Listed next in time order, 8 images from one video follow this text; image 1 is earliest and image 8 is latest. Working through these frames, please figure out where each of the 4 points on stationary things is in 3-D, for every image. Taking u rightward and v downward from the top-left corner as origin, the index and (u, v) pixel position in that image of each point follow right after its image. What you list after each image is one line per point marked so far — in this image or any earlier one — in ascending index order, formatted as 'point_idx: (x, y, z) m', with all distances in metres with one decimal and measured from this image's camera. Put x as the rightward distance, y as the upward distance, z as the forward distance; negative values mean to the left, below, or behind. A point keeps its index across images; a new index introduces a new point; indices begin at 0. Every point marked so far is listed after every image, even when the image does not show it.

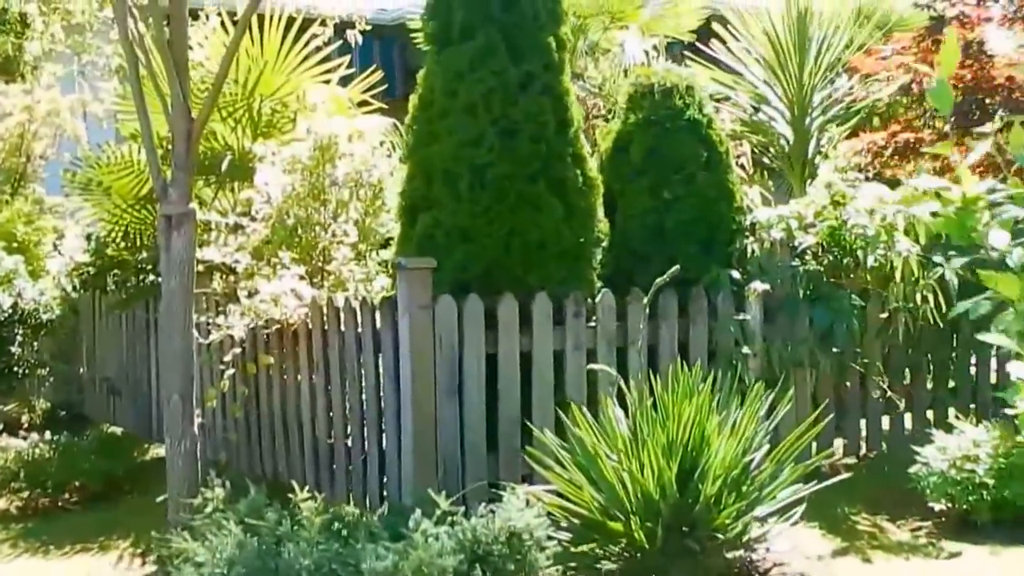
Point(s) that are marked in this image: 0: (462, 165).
0: (-0.2, +0.4, +4.7) m
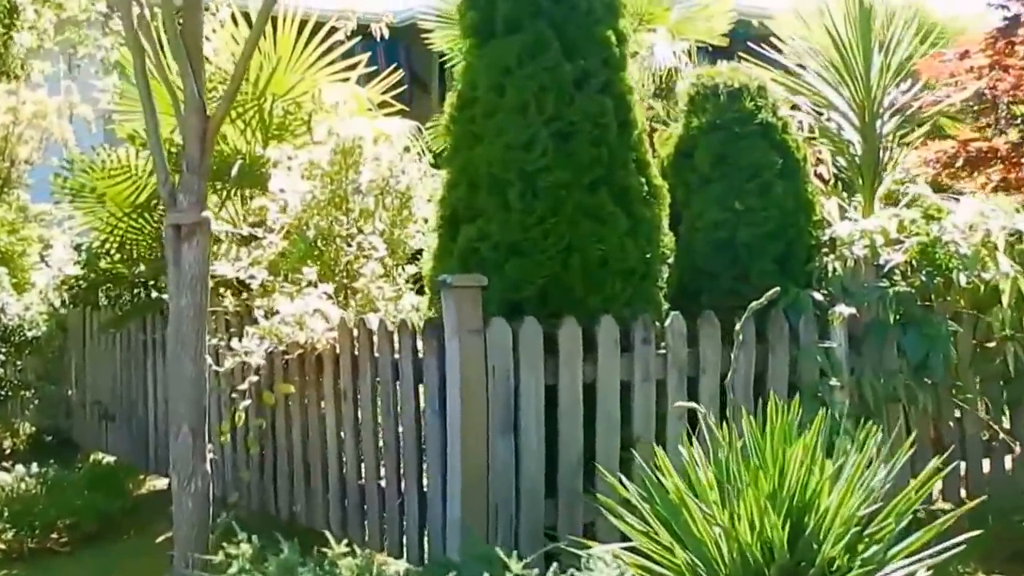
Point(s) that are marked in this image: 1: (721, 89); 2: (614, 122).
0: (0.0, +0.3, +4.1) m
1: (+0.6, +0.6, +4.6) m
2: (+0.3, +0.5, +4.2) m
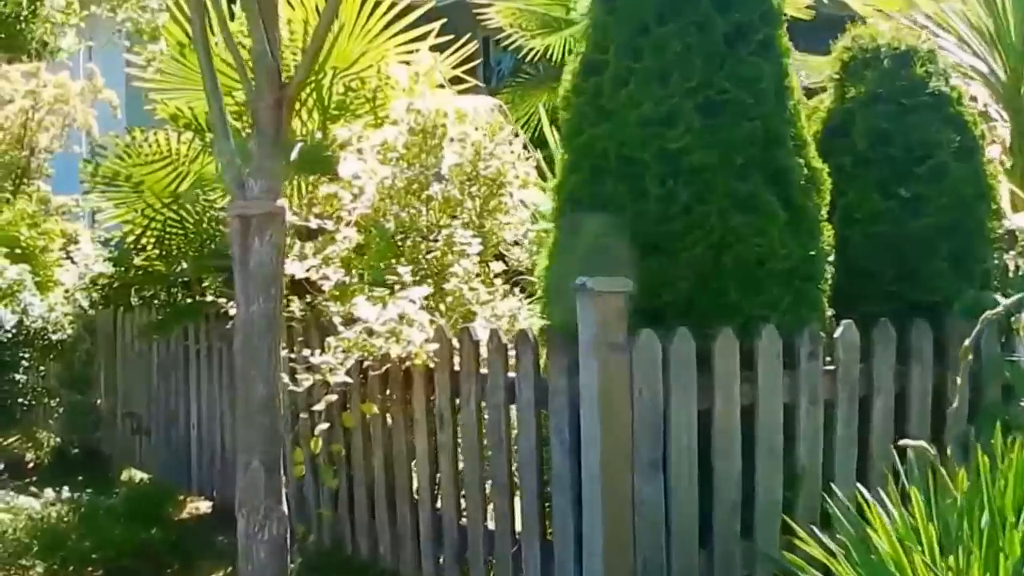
0: (+0.3, +0.3, +3.4) m
1: (+0.9, +0.6, +3.9) m
2: (+0.6, +0.4, +3.5) m
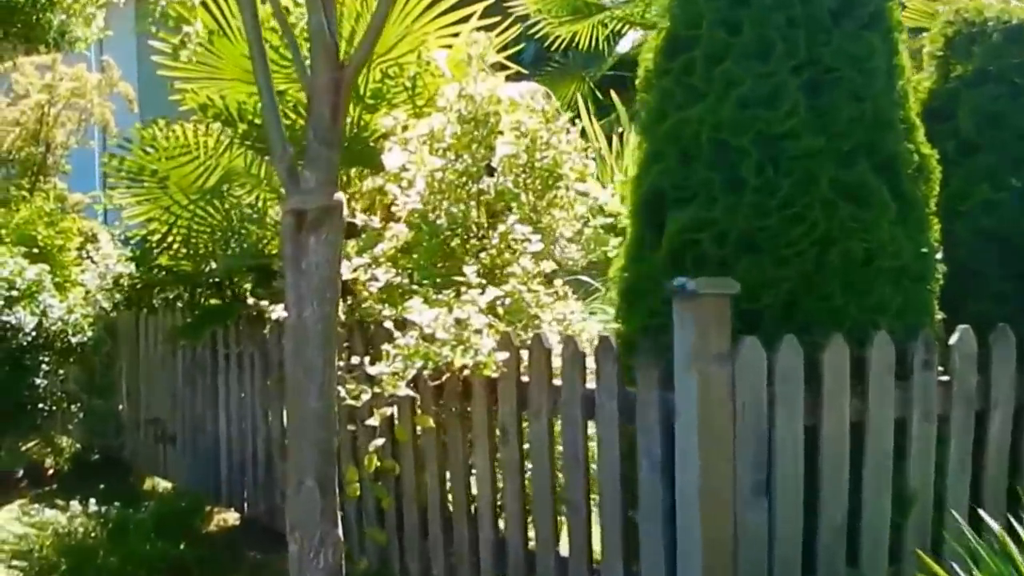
0: (+0.5, +0.3, +3.1) m
1: (+1.1, +0.6, +3.6) m
2: (+0.7, +0.4, +3.2) m
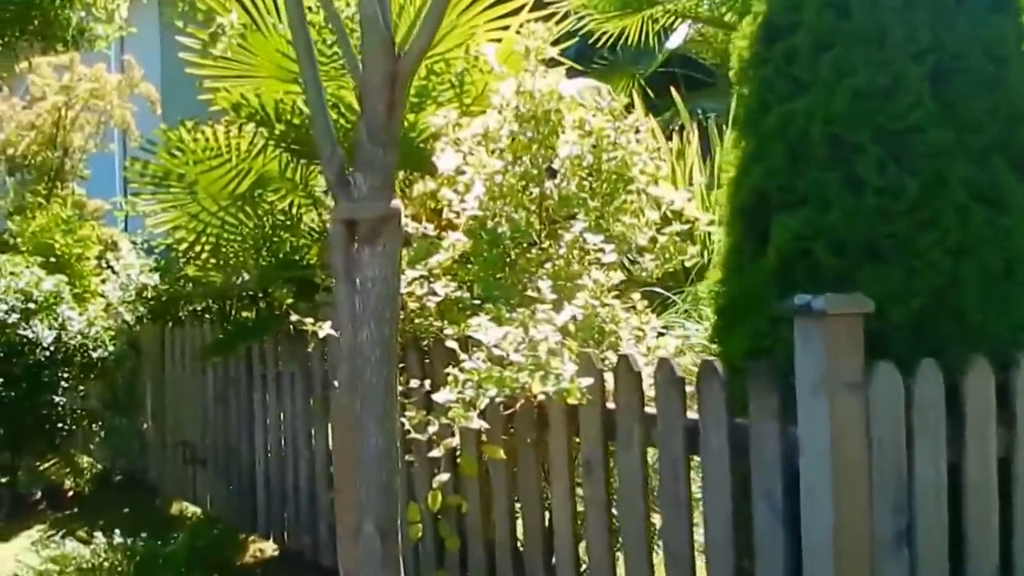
0: (+0.6, +0.3, +2.7) m
1: (+1.2, +0.5, +3.2) m
2: (+0.9, +0.4, +2.8) m
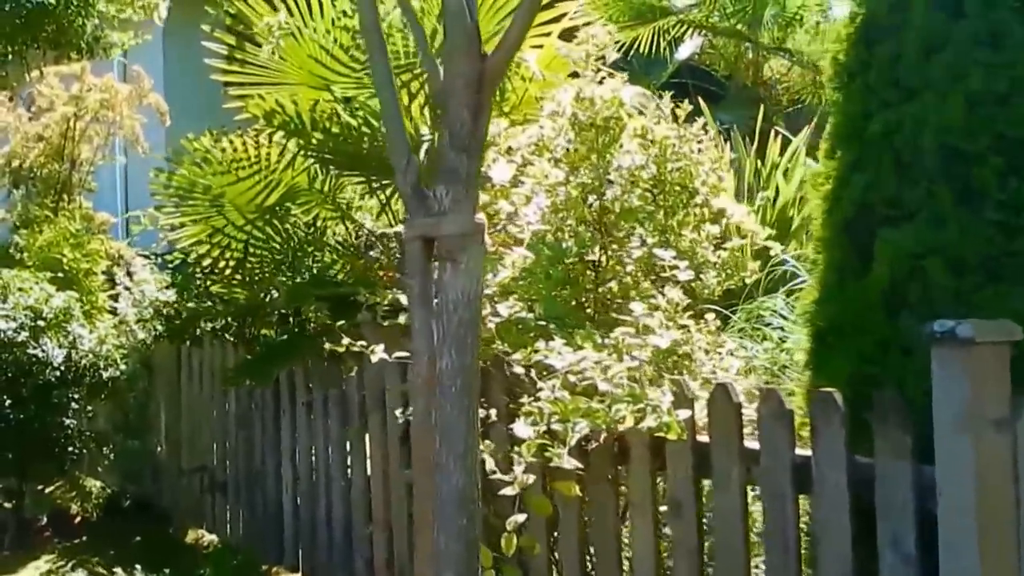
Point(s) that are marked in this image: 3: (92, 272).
0: (+0.7, +0.2, +2.5) m
1: (+1.4, +0.5, +3.0) m
2: (+1.0, +0.4, +2.6) m
3: (-1.9, +0.1, +7.3) m
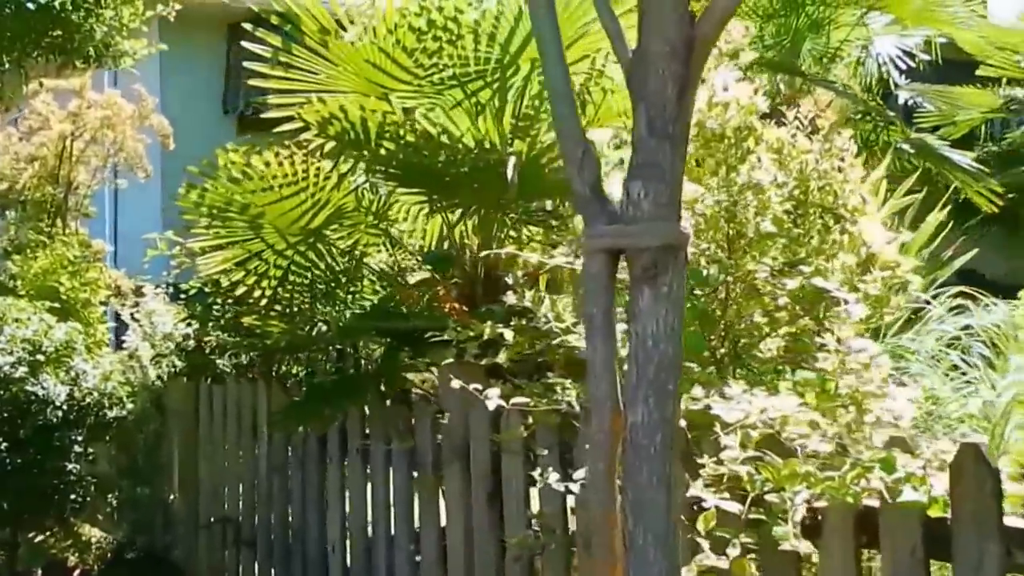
0: (+1.0, +0.2, +1.9) m
1: (+1.6, +0.4, +2.4) m
2: (+1.3, +0.3, +2.0) m
3: (-1.8, -0.1, +6.7) m
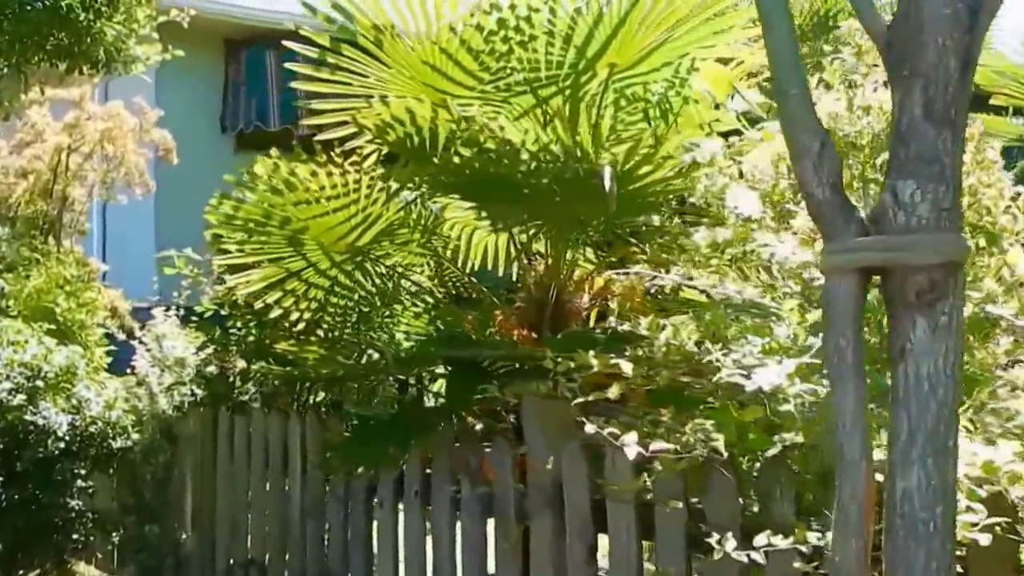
0: (+1.2, +0.1, +1.6) m
1: (+1.8, +0.4, +2.1) m
2: (+1.5, +0.3, +1.7) m
3: (-1.6, -0.2, +6.3) m
